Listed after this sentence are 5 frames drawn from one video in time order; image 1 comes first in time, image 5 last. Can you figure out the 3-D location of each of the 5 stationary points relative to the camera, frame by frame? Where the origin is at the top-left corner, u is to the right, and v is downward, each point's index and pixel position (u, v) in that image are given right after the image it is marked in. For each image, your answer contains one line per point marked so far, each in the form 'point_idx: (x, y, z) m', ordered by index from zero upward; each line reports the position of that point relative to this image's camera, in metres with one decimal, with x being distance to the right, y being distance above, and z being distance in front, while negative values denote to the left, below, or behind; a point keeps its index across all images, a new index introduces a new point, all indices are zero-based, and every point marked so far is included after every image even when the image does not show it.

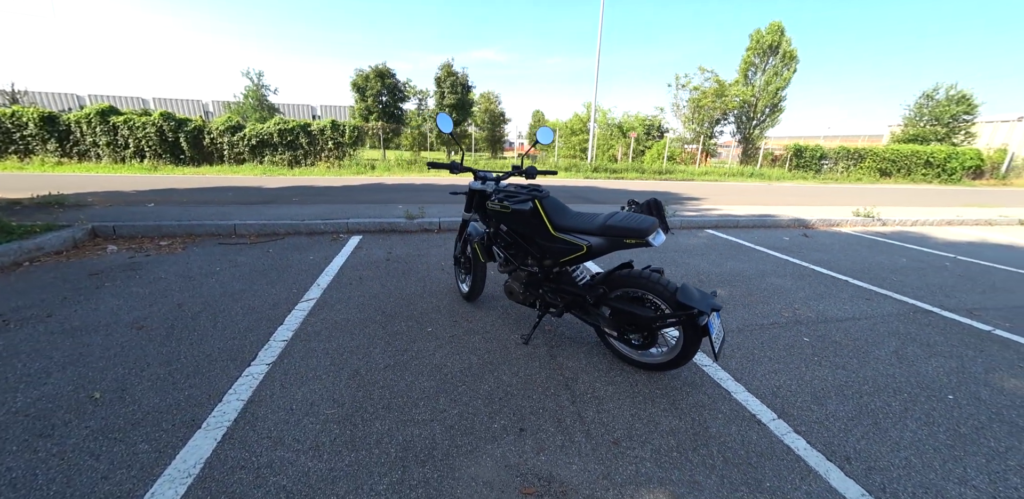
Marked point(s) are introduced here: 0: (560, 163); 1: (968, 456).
0: (+1.9, +3.0, +13.8) m
1: (+2.6, -1.2, +2.3) m
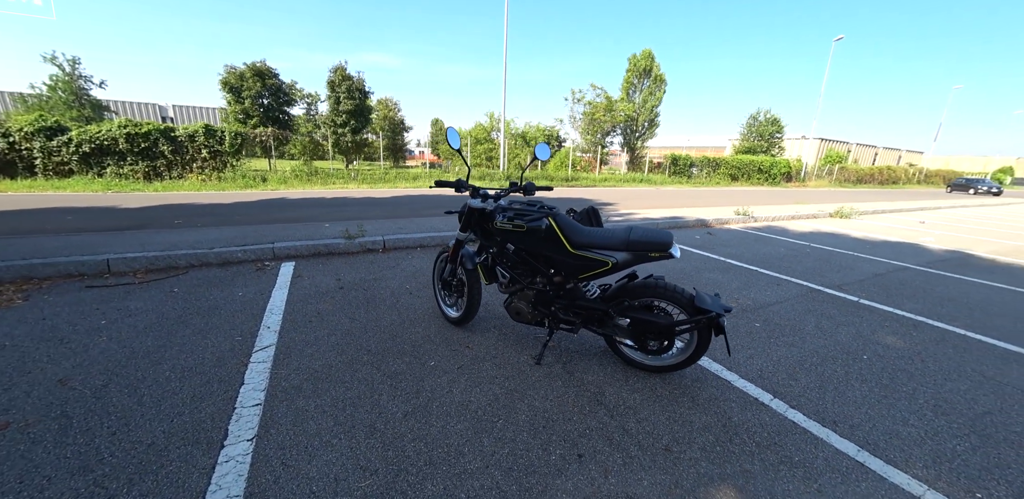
0: (-1.3, +2.7, +13.8) m
1: (+2.9, -1.1, +2.9) m
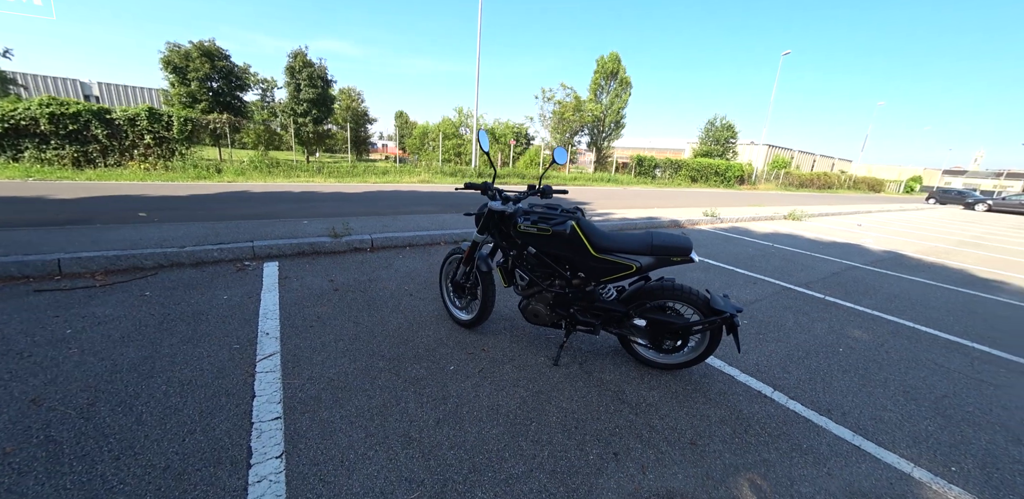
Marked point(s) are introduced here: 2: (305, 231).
0: (-2.4, +2.8, +13.5) m
1: (+3.0, -1.2, +3.2) m
2: (-2.6, +0.2, +4.8) m
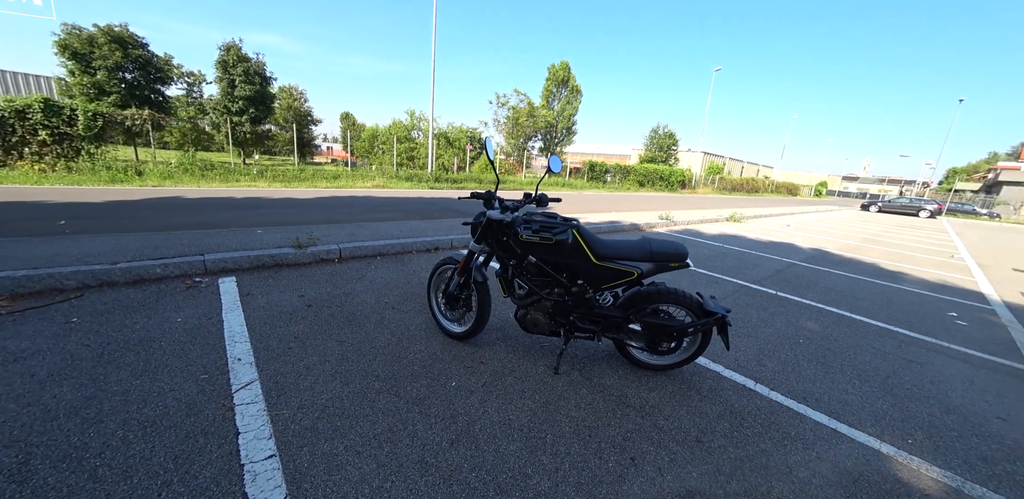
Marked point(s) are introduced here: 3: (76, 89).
0: (-3.9, +2.5, +13.1) m
1: (+2.9, -1.1, +3.6) m
2: (-2.8, +0.1, +4.4) m
3: (-16.1, +5.8, +14.2) m
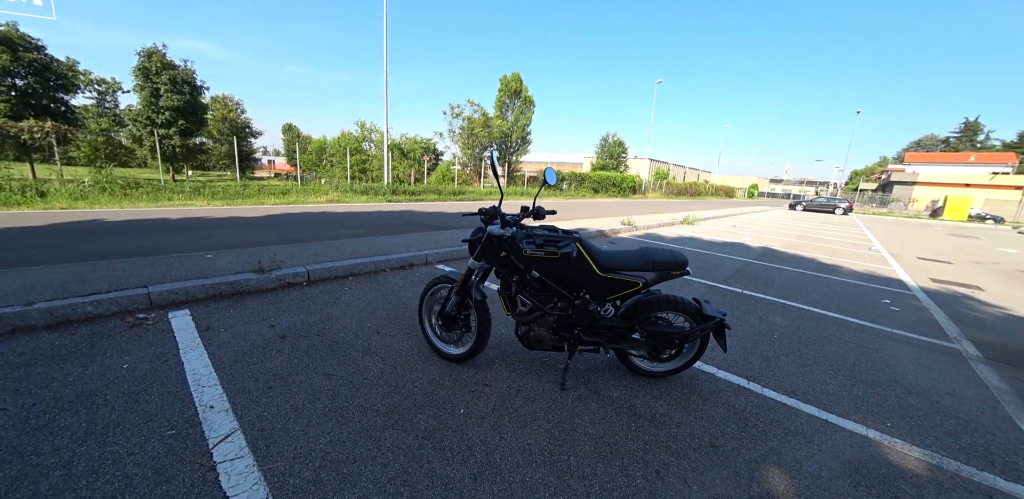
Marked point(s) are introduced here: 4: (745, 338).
0: (-5.2, +2.0, +12.4) m
1: (+2.9, -1.1, +3.8) m
2: (-3.0, -0.2, +3.9) m
3: (-17.6, +4.6, +12.1) m
4: (+2.5, -0.9, +4.2) m
